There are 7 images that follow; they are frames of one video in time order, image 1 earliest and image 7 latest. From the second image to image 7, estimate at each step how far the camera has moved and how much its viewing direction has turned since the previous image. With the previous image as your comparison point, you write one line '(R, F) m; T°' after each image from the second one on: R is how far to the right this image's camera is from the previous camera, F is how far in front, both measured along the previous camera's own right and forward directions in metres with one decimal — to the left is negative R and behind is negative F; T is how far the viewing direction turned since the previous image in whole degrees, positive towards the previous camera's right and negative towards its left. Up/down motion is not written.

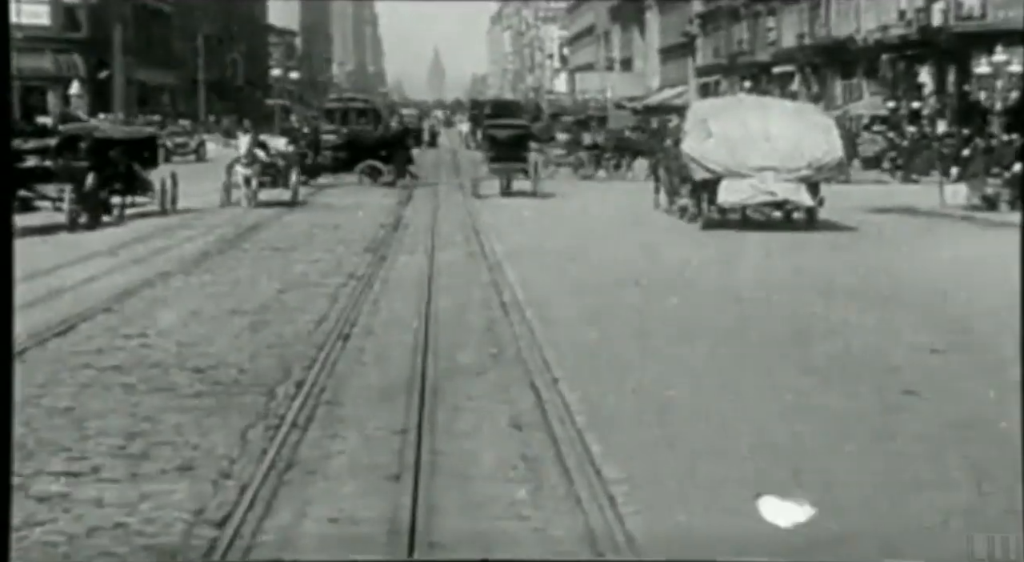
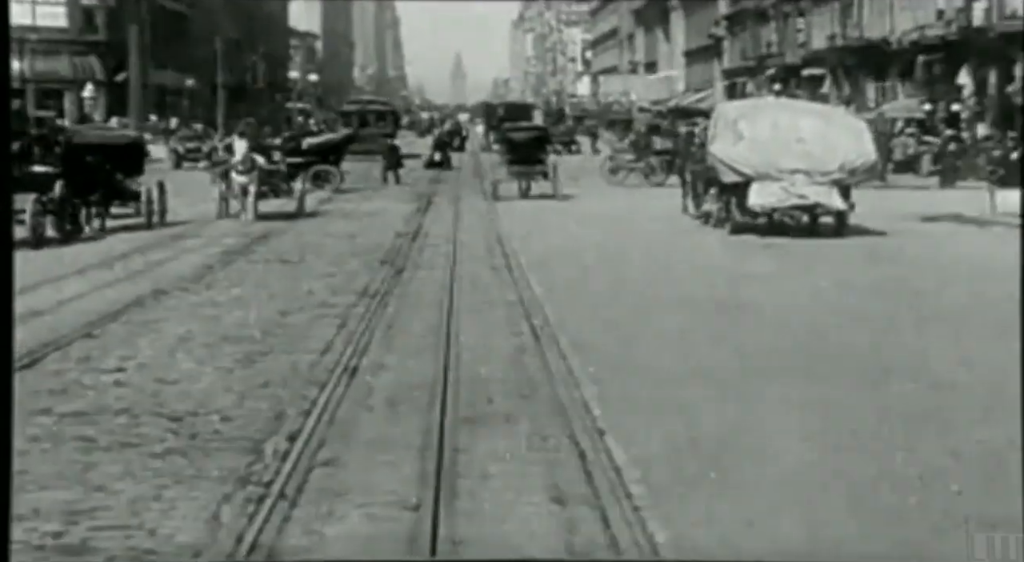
(-0.1, +1.5) m; -1°
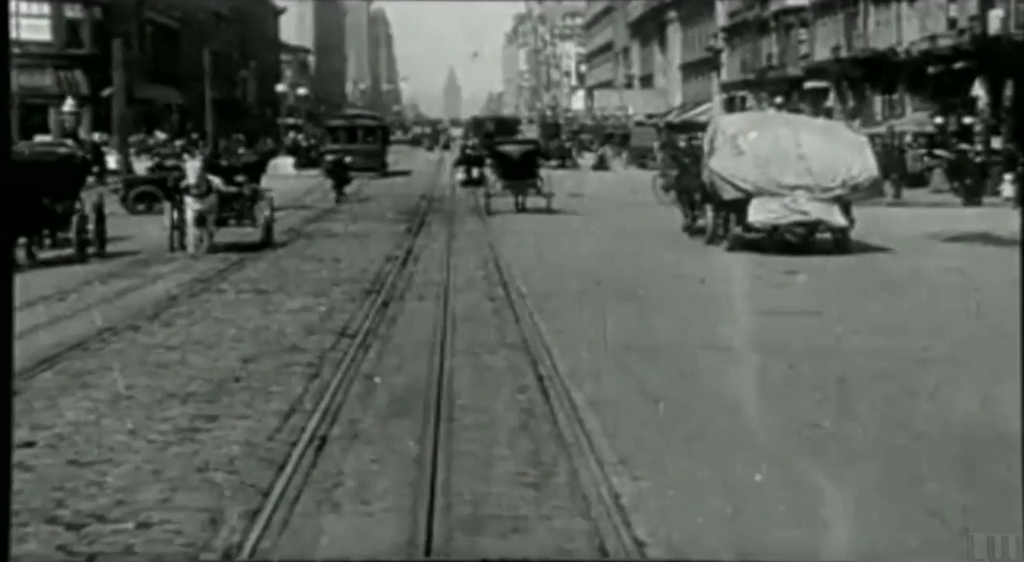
(-0.1, +1.9) m; 0°
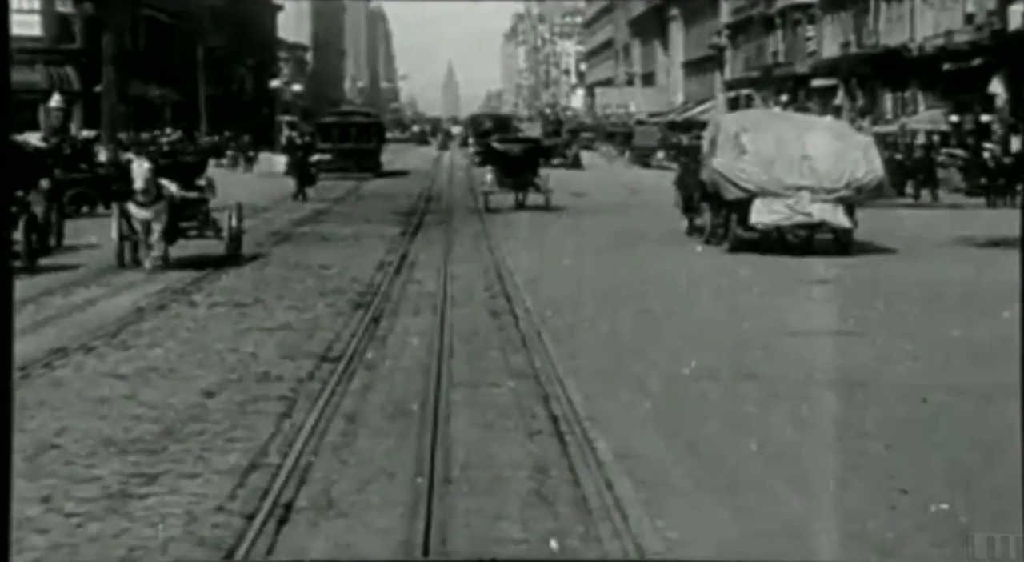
(-0.1, +1.6) m; 0°
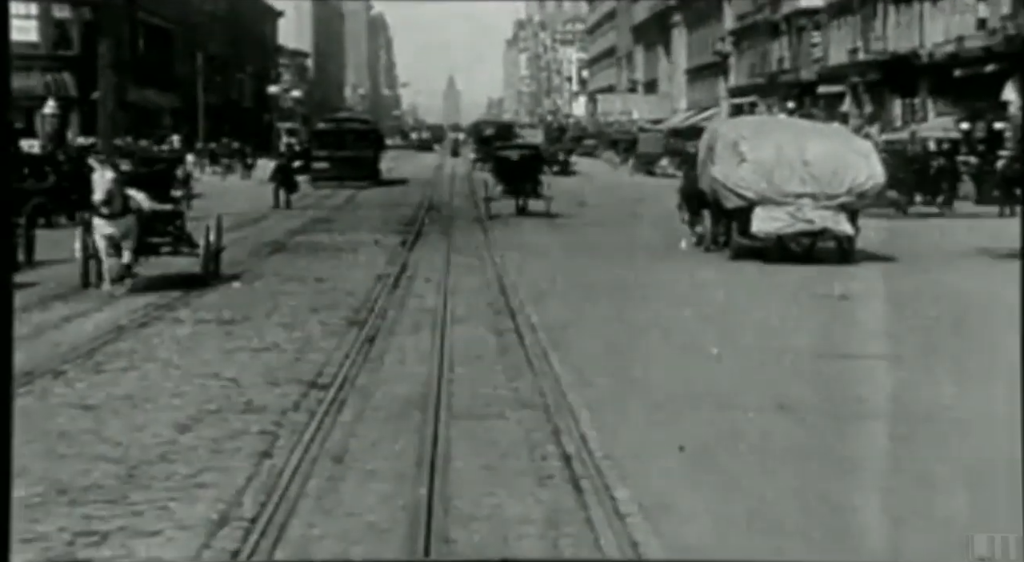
(0.0, +0.9) m; 0°
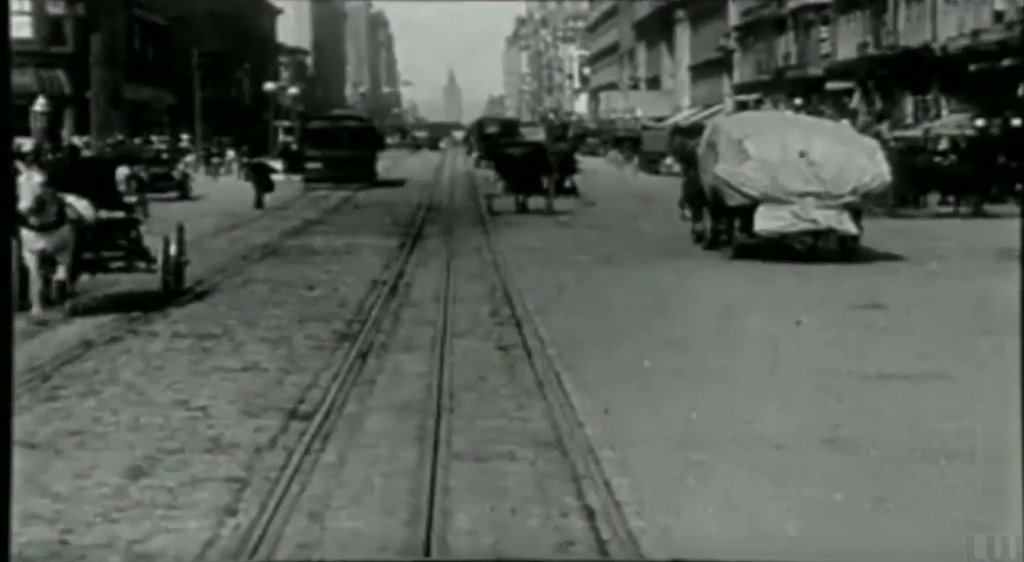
(0.0, +1.2) m; 0°
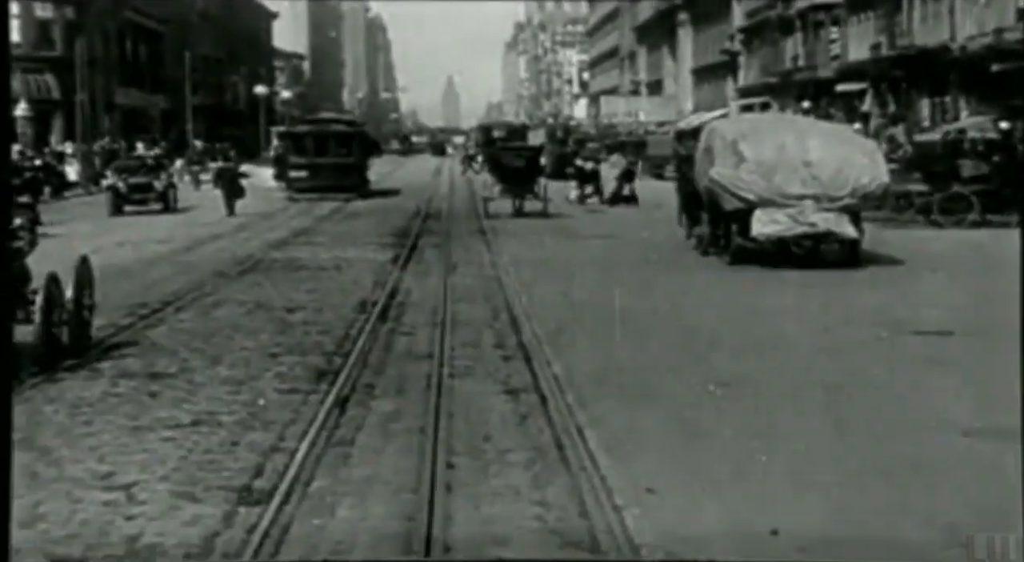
(-0.1, +2.0) m; 0°
